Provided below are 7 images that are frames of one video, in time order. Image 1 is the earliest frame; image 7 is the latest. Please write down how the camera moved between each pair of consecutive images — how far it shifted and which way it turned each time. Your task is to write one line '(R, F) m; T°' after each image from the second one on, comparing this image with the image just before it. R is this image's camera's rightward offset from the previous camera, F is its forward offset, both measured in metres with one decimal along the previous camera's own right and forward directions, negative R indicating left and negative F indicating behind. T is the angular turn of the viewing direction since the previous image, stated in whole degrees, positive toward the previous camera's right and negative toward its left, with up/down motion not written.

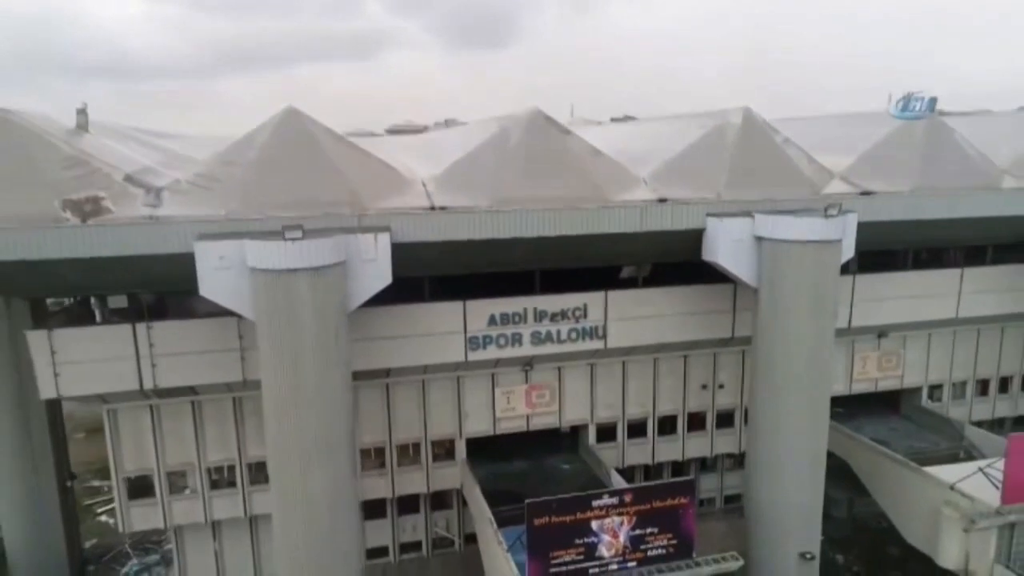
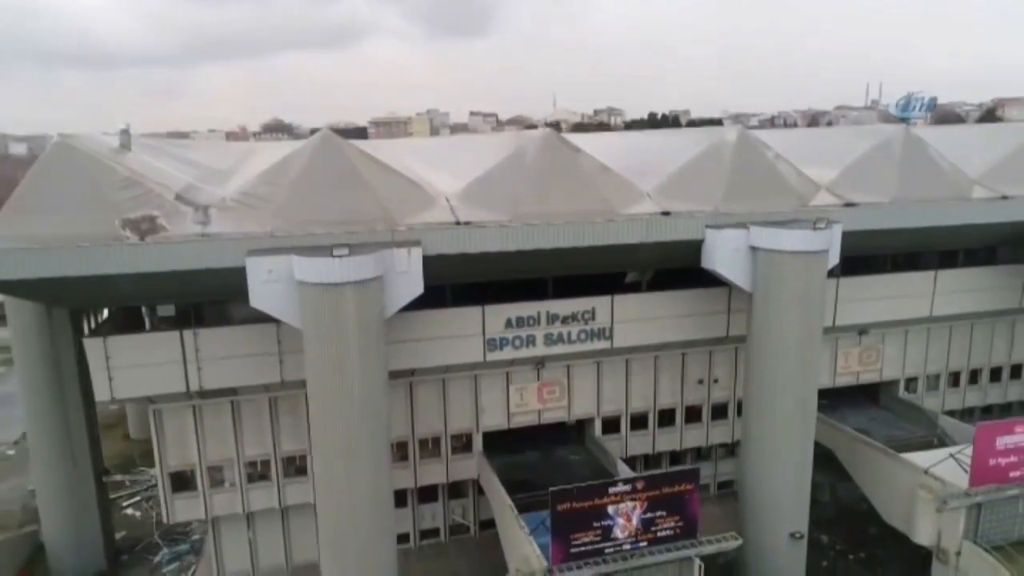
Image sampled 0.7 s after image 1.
(-0.5, -0.9) m; +1°
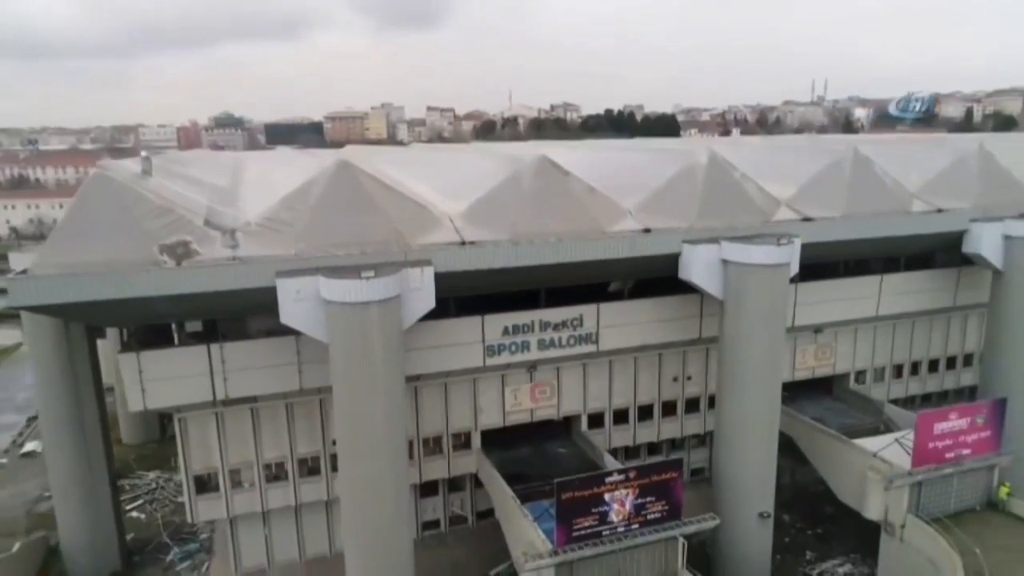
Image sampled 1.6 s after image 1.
(-0.7, -1.1) m; +4°
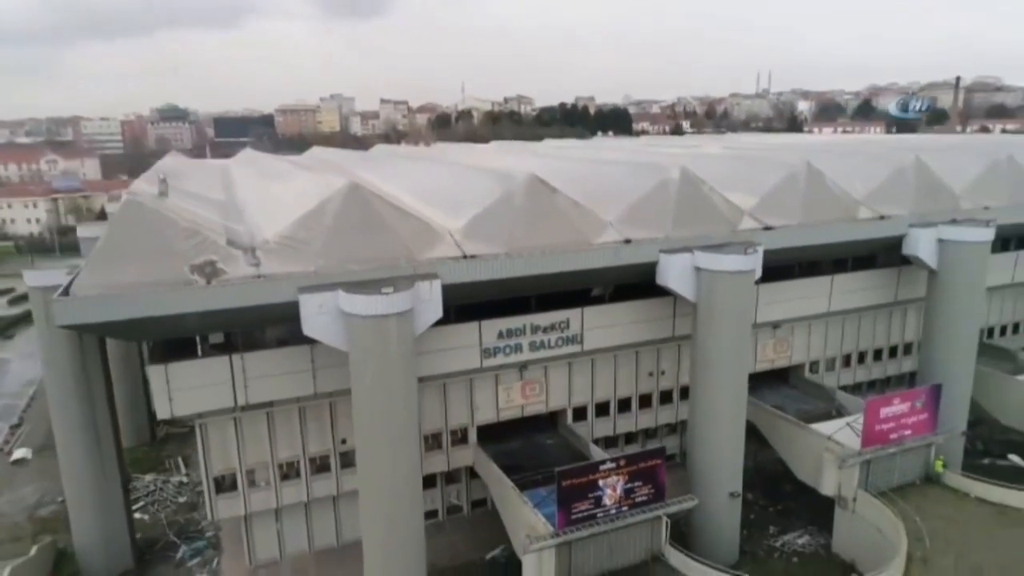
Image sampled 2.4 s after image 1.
(-0.8, -1.1) m; +4°
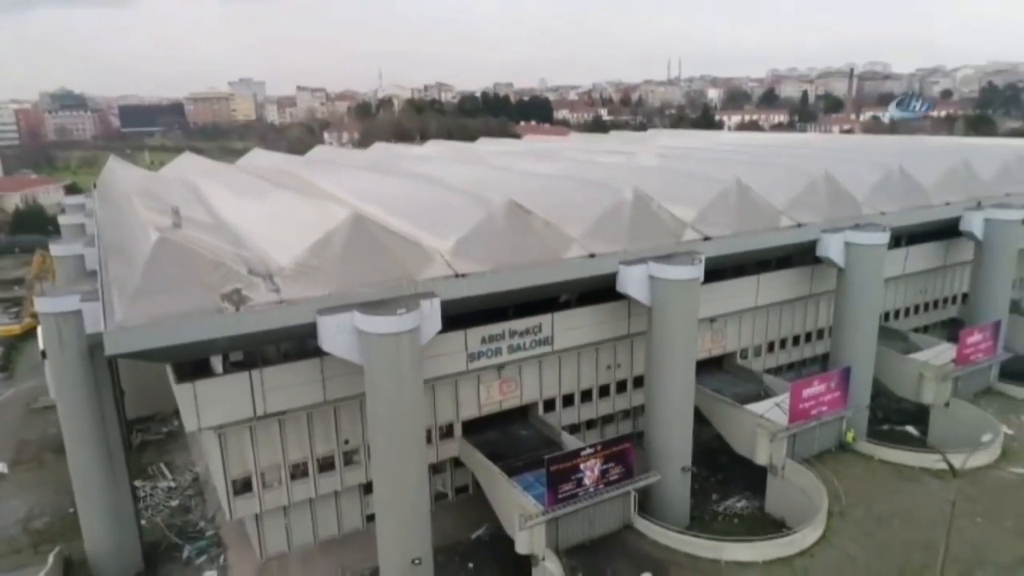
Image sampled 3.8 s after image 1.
(-1.3, -1.8) m; +6°
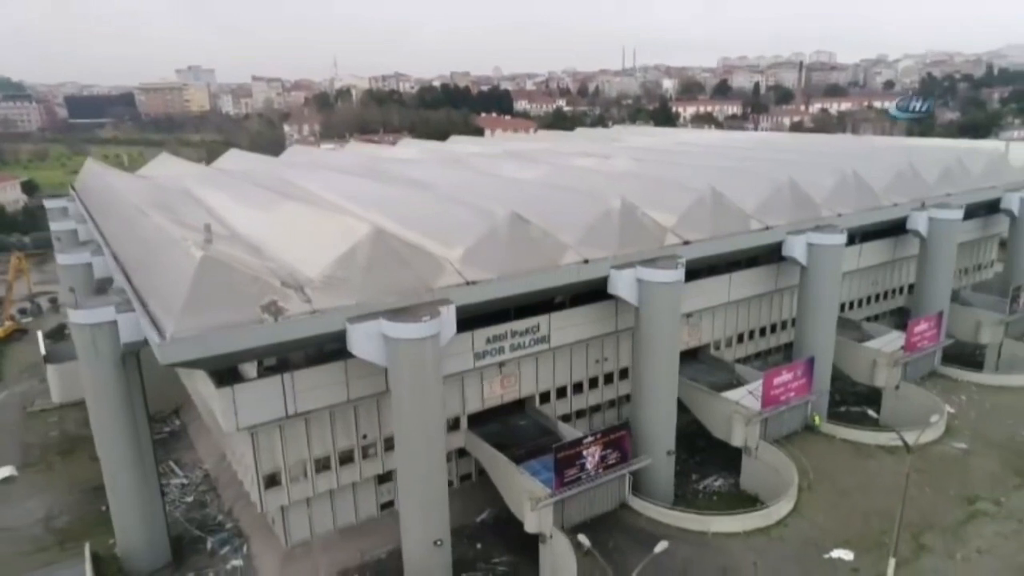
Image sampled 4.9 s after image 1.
(-1.1, -1.4) m; +3°
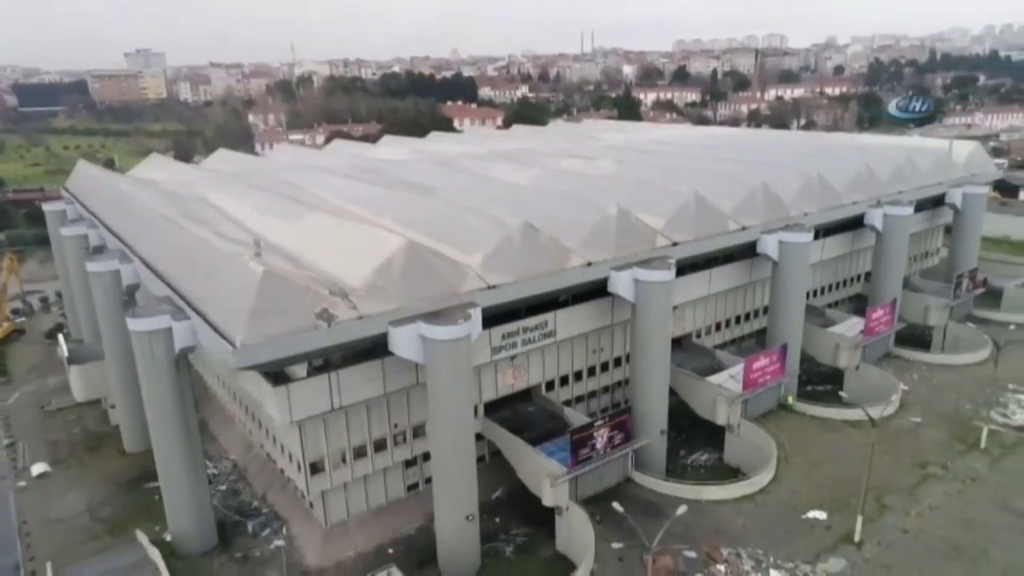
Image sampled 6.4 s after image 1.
(-1.4, -1.9) m; +3°
